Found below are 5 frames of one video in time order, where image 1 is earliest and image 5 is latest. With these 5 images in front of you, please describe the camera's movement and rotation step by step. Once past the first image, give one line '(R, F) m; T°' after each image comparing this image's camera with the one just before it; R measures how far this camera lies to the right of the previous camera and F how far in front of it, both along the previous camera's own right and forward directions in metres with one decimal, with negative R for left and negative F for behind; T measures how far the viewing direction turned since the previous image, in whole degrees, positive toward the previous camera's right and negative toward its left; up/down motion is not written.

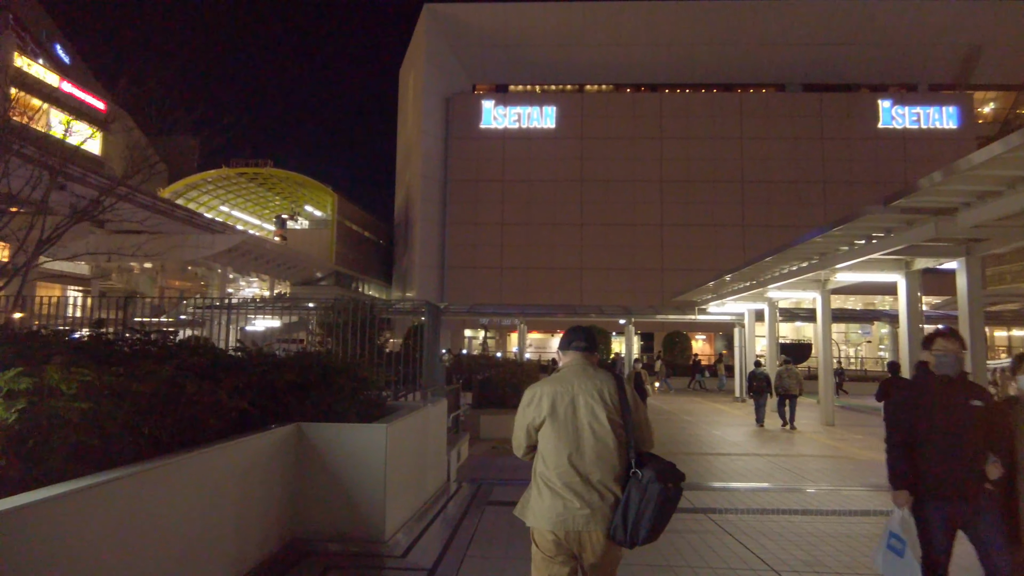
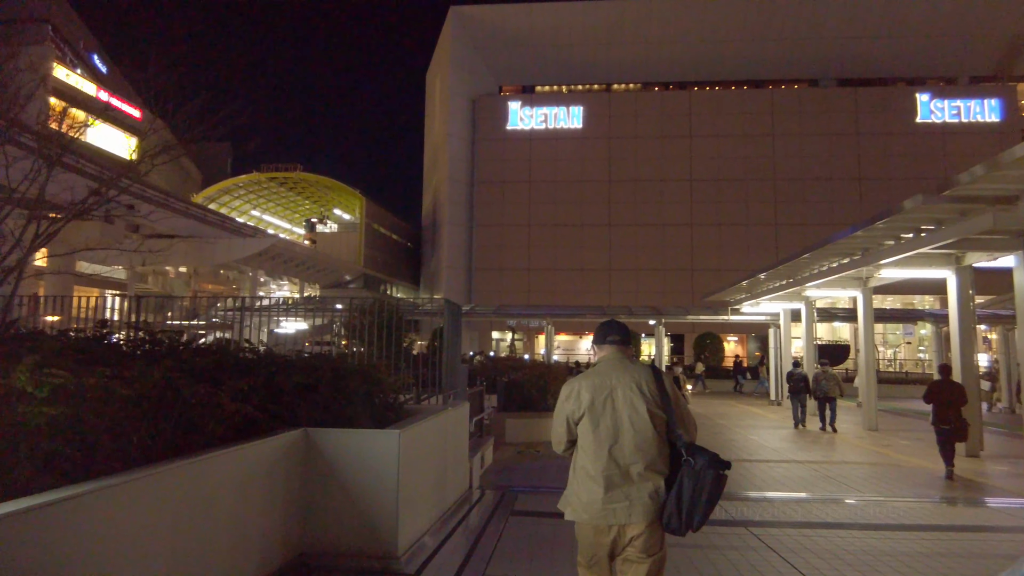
(0.0, +0.4) m; -2°
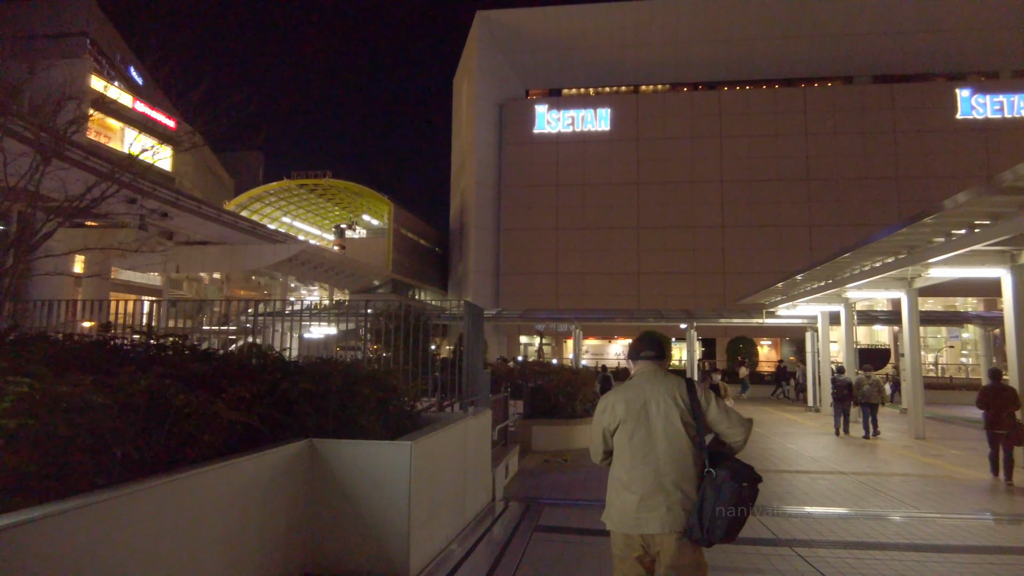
(+0.1, +0.4) m; -2°
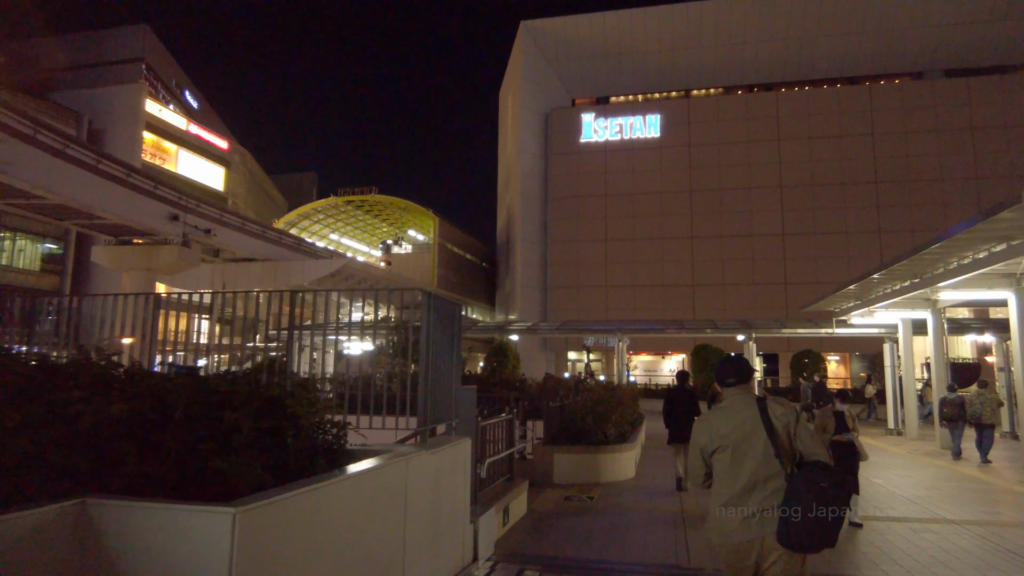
(+0.6, +1.9) m; -5°
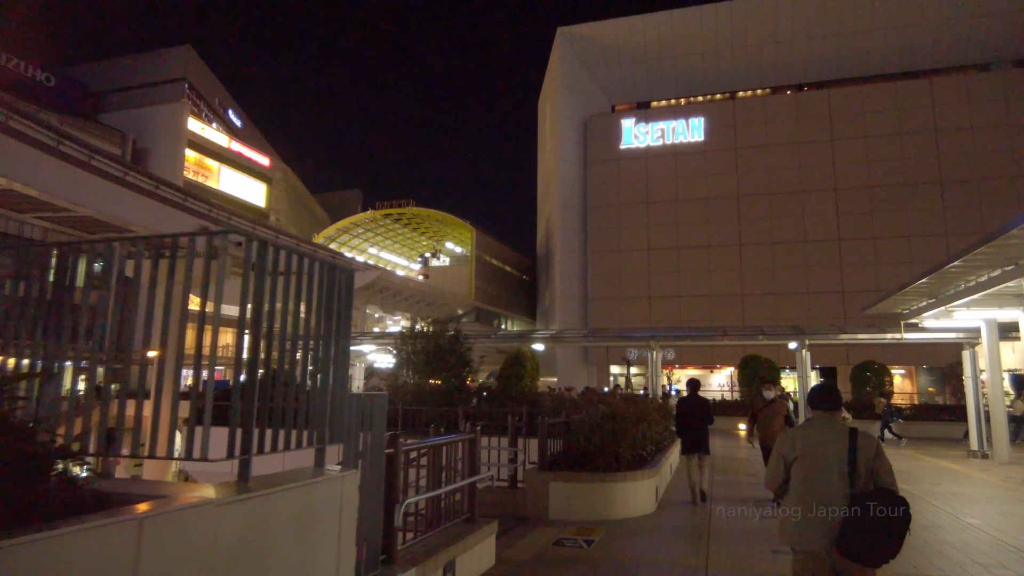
(+0.8, +1.9) m; -4°
